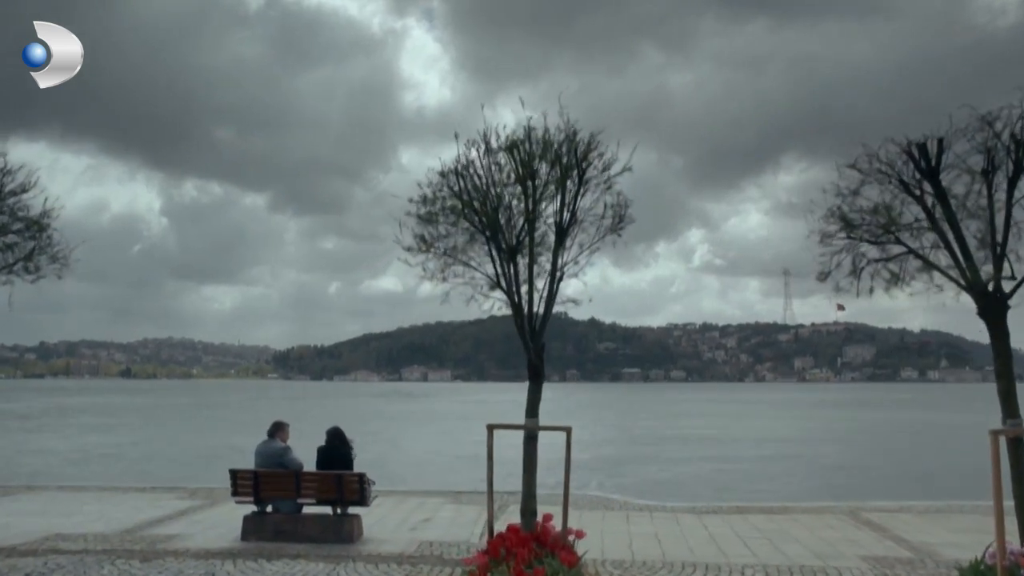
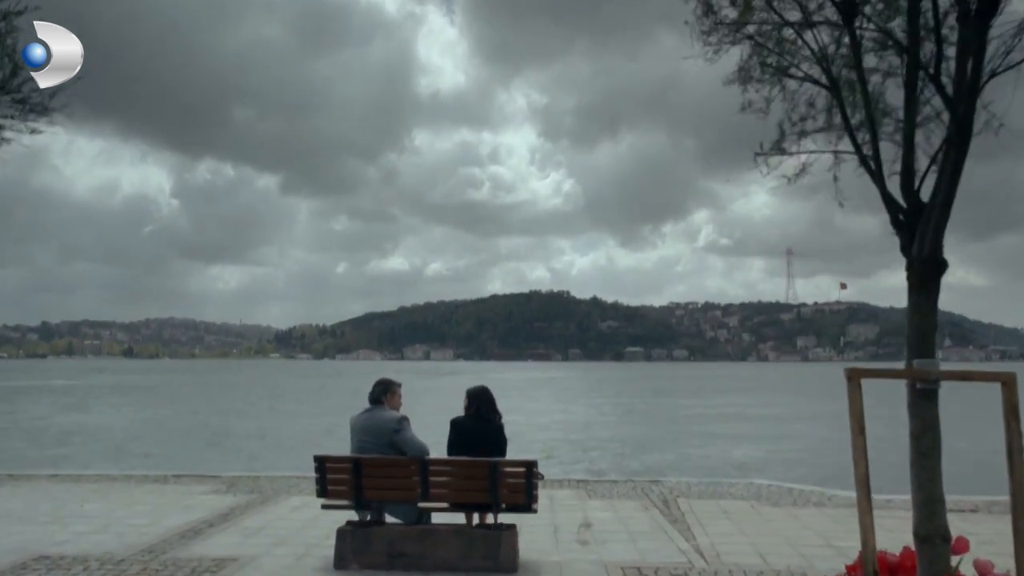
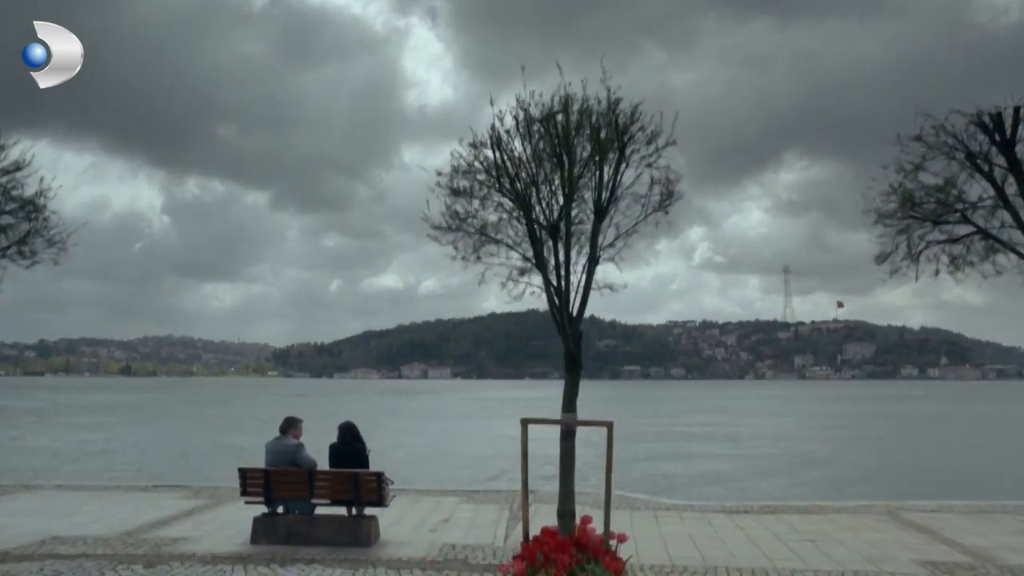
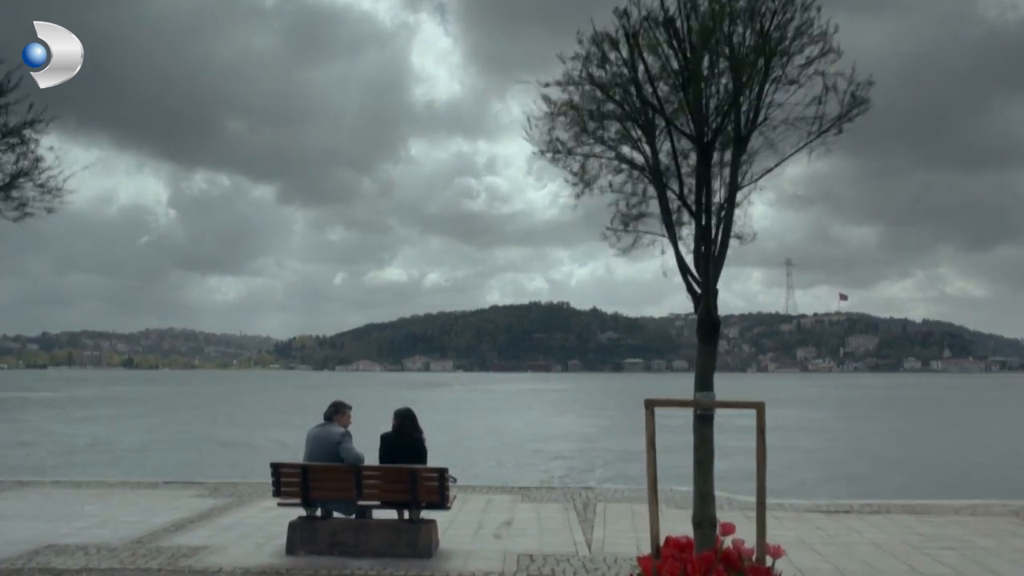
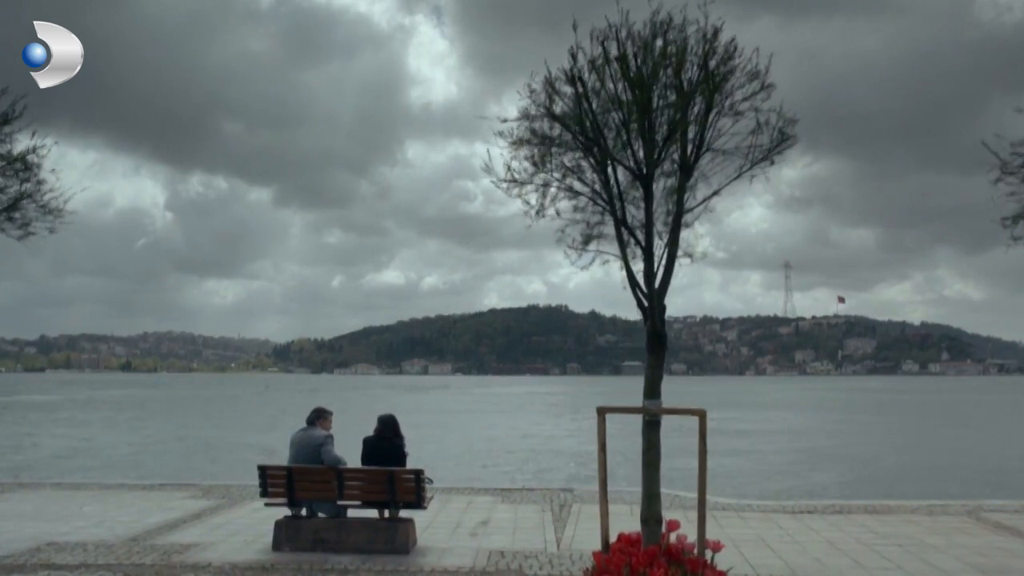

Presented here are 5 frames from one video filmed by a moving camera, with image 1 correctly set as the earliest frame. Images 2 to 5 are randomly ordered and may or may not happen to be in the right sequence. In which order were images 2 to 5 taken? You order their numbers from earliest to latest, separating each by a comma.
3, 5, 4, 2
